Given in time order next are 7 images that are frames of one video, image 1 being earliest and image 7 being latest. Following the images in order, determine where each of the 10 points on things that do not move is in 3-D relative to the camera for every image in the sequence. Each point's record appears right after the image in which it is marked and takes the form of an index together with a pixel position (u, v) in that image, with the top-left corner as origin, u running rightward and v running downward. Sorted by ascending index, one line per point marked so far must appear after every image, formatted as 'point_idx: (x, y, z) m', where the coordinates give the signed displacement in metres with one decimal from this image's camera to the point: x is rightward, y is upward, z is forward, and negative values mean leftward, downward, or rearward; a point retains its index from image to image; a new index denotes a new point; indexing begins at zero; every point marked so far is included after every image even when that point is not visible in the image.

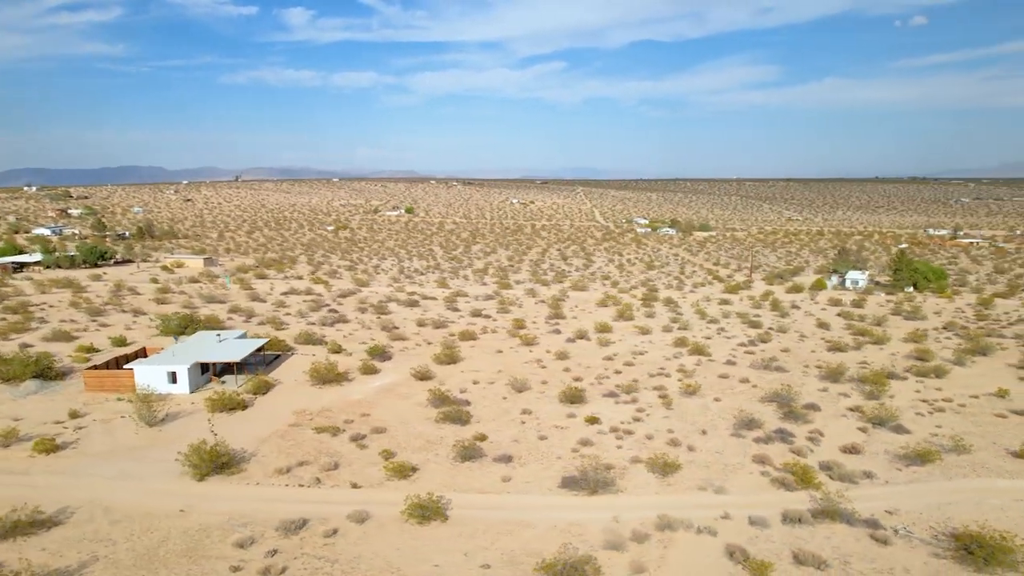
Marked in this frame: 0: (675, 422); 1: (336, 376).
0: (+3.3, -2.7, +14.2) m
1: (-4.0, -2.0, +16.5) m
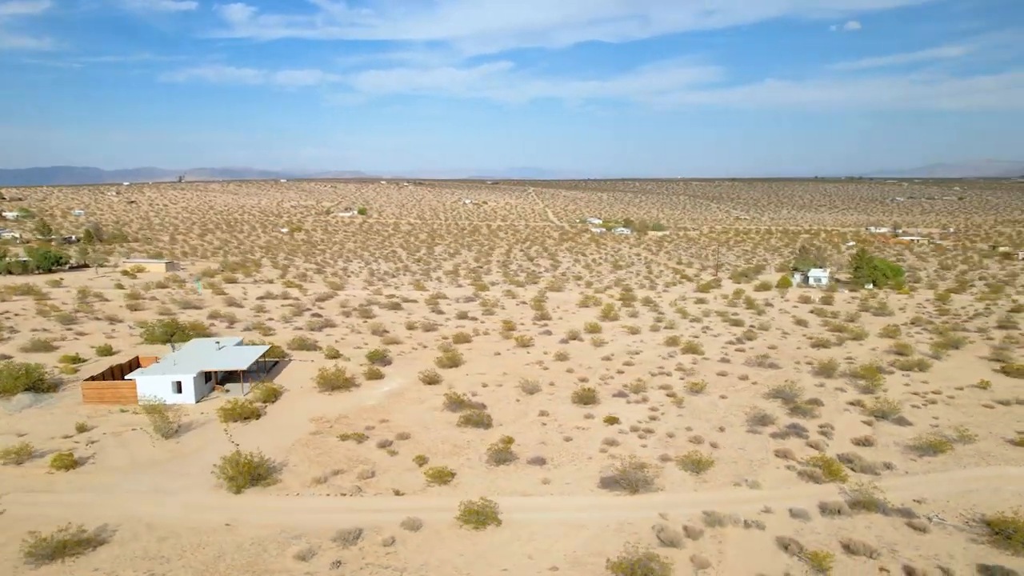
0: (+3.7, -2.7, +14.6) m
1: (-3.8, -2.2, +16.3) m
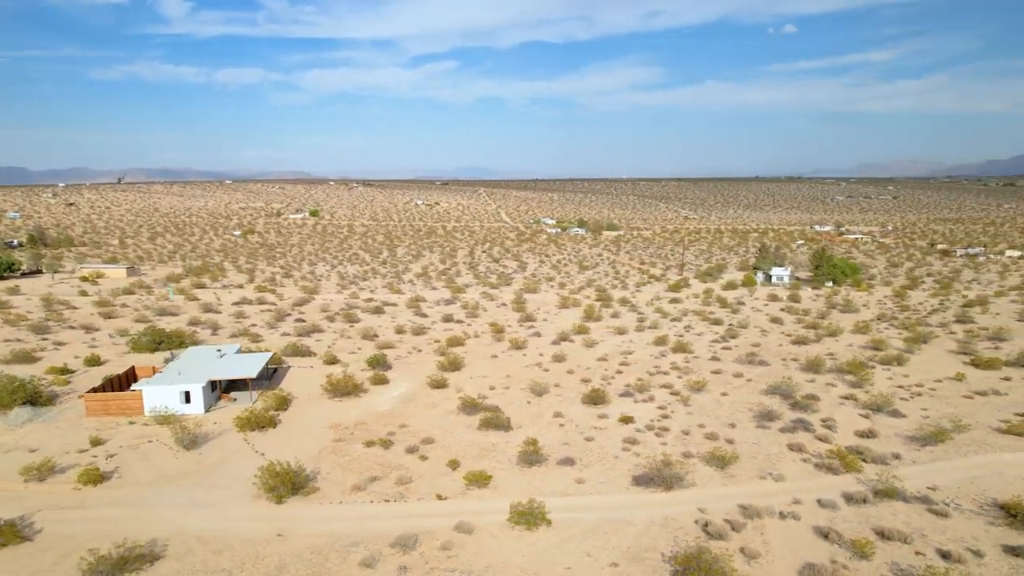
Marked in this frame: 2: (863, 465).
0: (+4.0, -2.7, +15.1) m
1: (-3.6, -2.3, +16.2) m
2: (+6.0, -3.0, +12.2) m
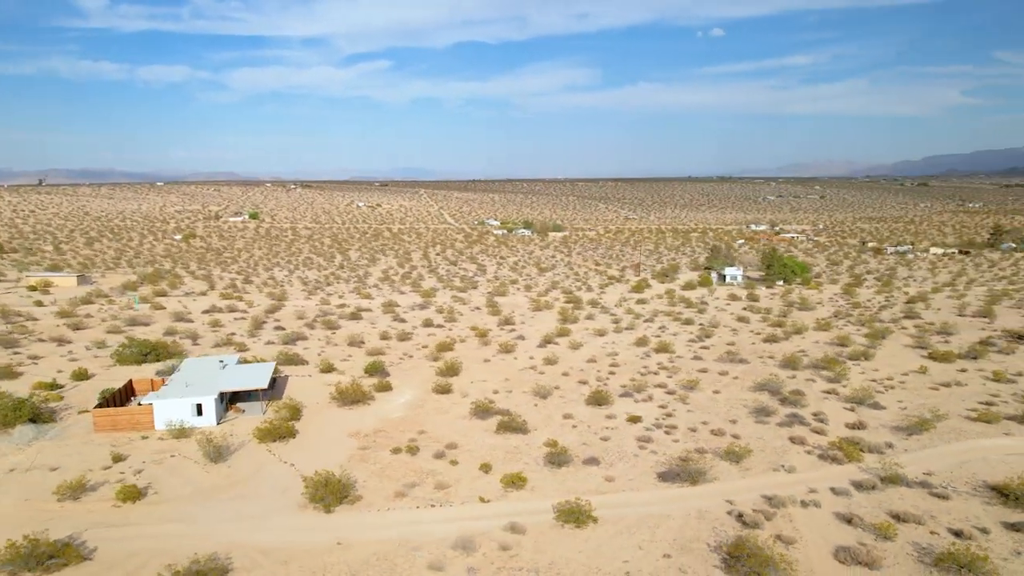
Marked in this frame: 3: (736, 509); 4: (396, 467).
0: (+4.2, -2.8, +15.9) m
1: (-3.4, -2.5, +16.4) m
2: (+6.5, -3.1, +13.2) m
3: (+3.4, -3.4, +11.0) m
4: (-2.0, -3.1, +12.6) m
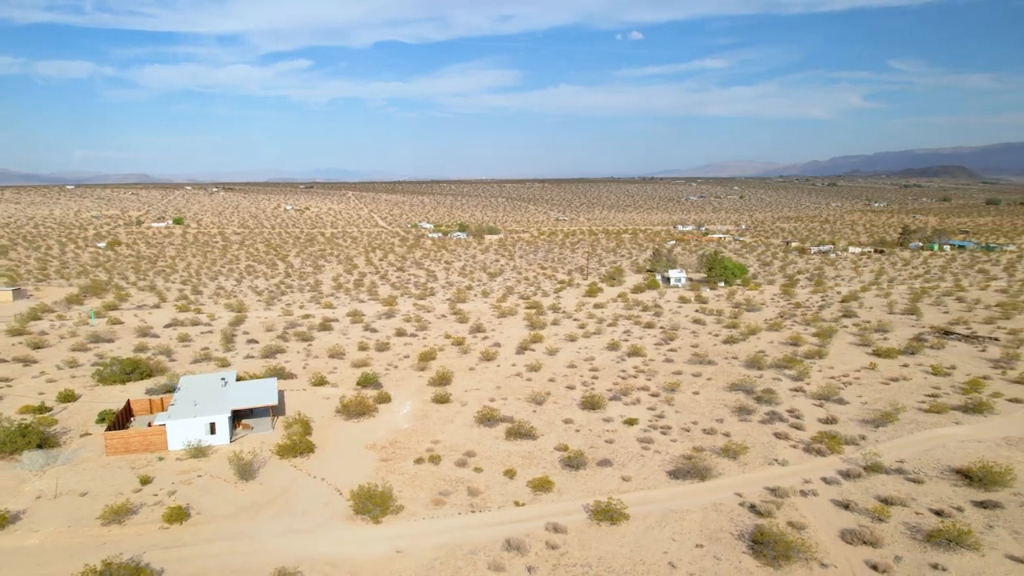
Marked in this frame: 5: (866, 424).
0: (+4.3, -3.0, +17.2) m
1: (-3.4, -2.9, +16.9) m
2: (+6.8, -3.3, +14.8) m
3: (+4.0, -3.6, +12.2) m
4: (-1.6, -3.5, +13.2) m
5: (+8.1, -3.1, +16.3) m
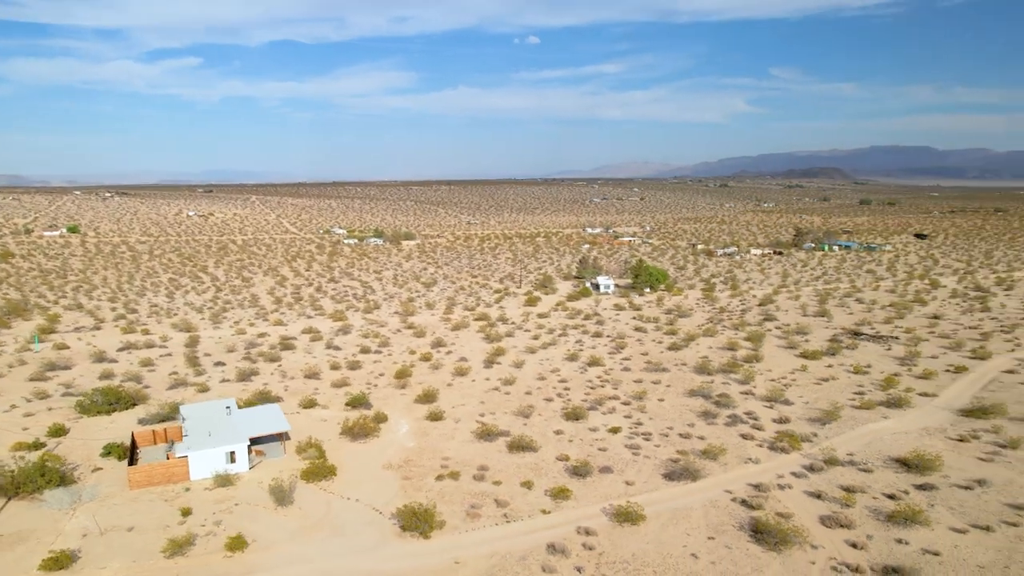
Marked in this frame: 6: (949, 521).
0: (+4.1, -3.6, +19.2) m
1: (-3.5, -3.5, +17.8) m
2: (+6.9, -3.7, +17.1) m
3: (+4.5, -4.1, +14.2) m
4: (-1.3, -4.1, +14.4) m
5: (+7.9, -3.5, +18.8) m
6: (+8.0, -4.3, +13.1) m
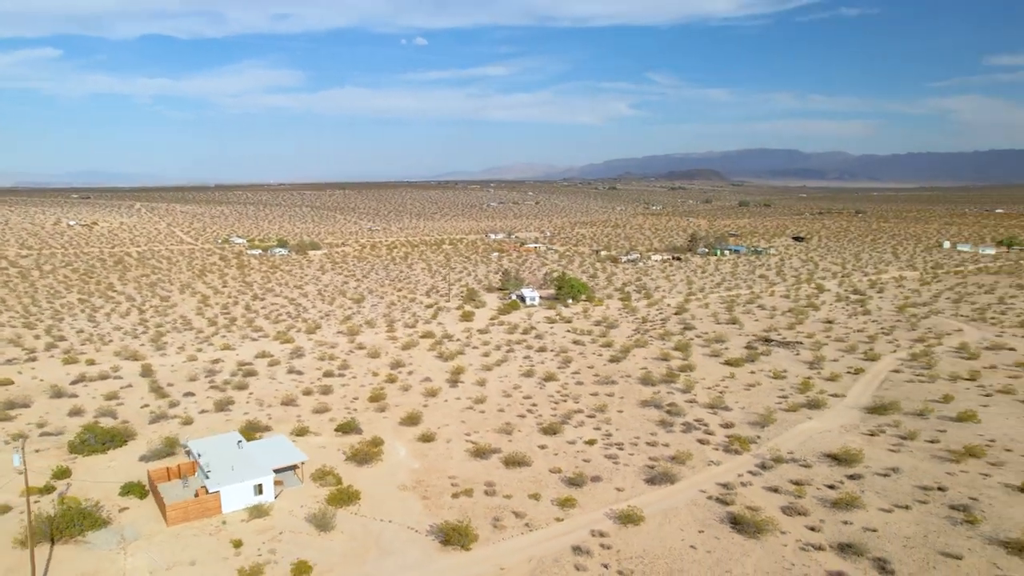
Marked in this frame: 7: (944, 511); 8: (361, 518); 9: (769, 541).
0: (+3.6, -4.4, +21.8) m
1: (-3.7, -4.5, +19.4) m
2: (+6.7, -4.4, +20.2) m
3: (+4.7, -4.9, +16.9) m
4: (-1.0, -5.0, +16.3) m
5: (+7.5, -4.2, +22.1) m
6: (+8.4, -4.9, +16.4) m
7: (+9.7, -5.0, +16.0) m
8: (-3.4, -5.1, +15.8) m
9: (+5.3, -5.2, +14.7) m
